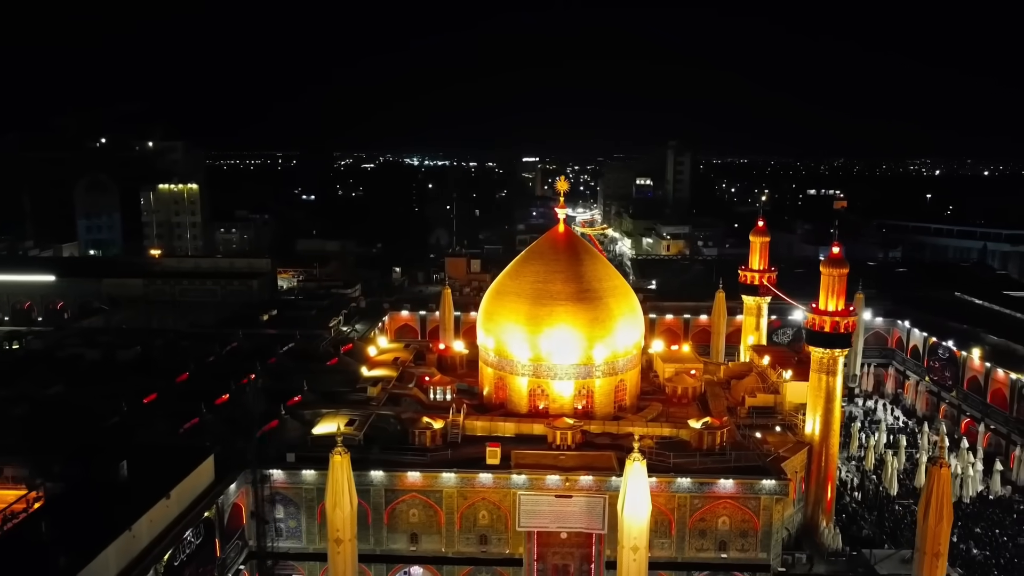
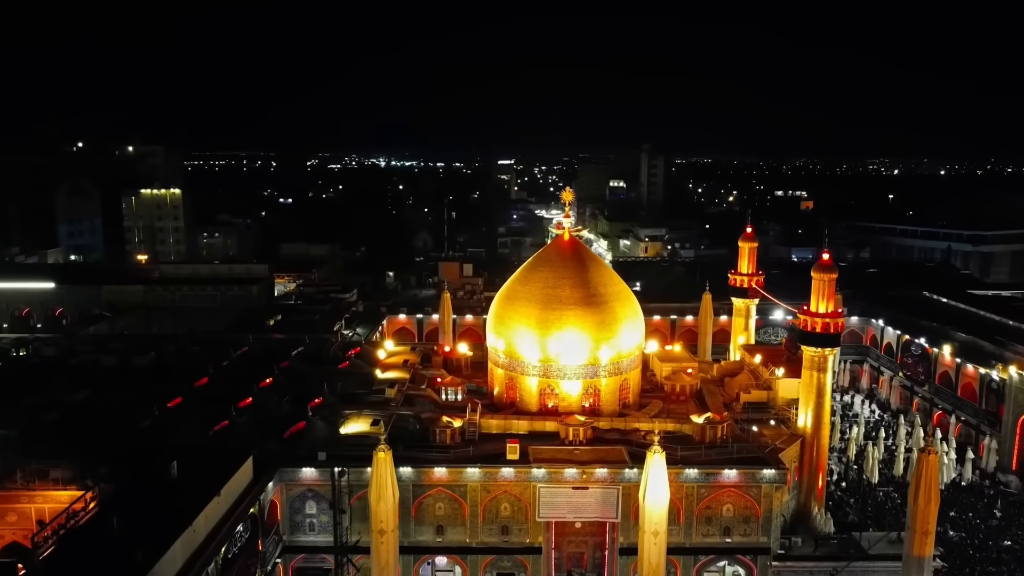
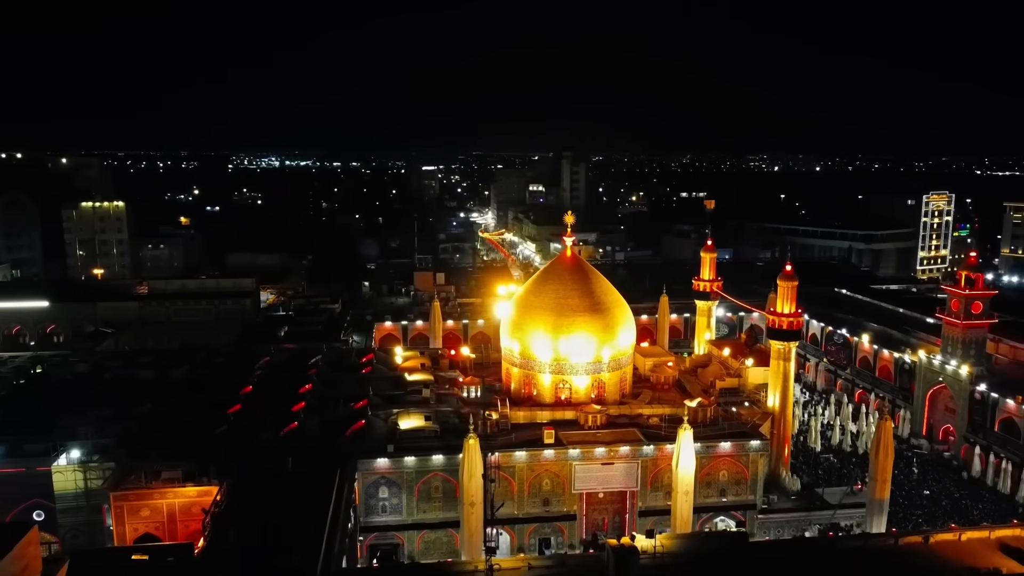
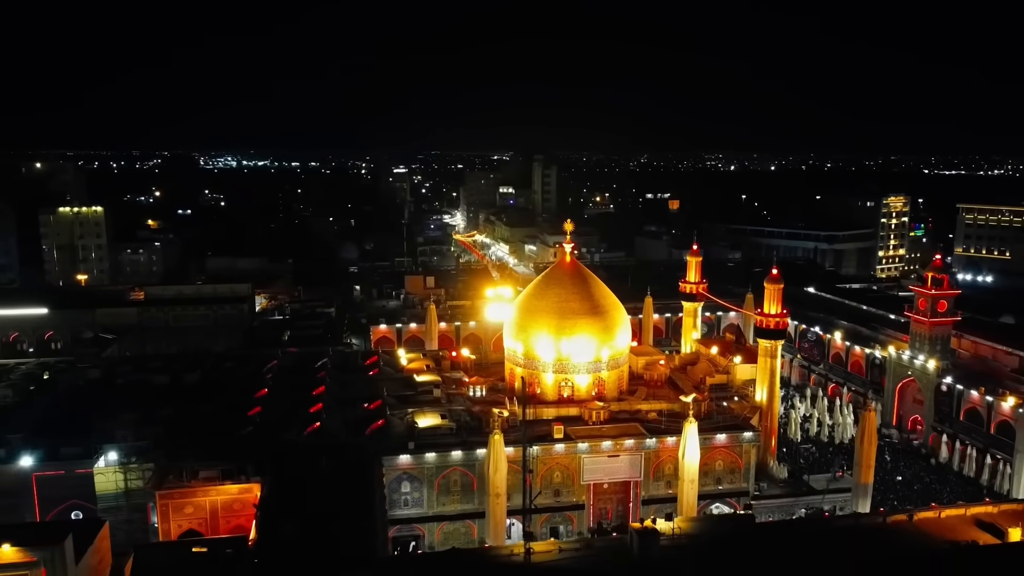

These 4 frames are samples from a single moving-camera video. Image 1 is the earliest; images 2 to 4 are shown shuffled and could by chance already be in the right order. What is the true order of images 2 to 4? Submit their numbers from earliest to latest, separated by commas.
2, 3, 4
